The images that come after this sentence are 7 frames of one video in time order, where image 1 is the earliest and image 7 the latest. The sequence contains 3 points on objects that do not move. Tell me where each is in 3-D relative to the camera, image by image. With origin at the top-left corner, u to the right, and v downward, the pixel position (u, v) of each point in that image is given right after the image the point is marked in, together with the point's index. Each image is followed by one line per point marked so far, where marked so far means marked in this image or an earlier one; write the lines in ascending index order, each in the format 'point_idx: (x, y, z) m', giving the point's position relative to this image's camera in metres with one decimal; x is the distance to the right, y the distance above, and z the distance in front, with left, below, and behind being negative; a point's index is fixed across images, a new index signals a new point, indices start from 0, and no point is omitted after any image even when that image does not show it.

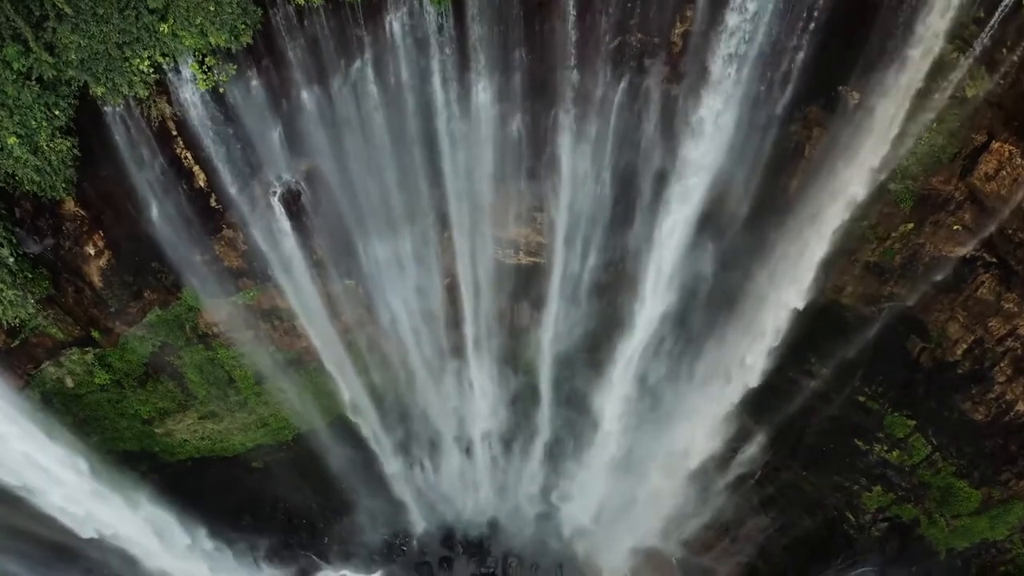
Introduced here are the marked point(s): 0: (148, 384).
0: (-5.4, -1.4, +10.4) m
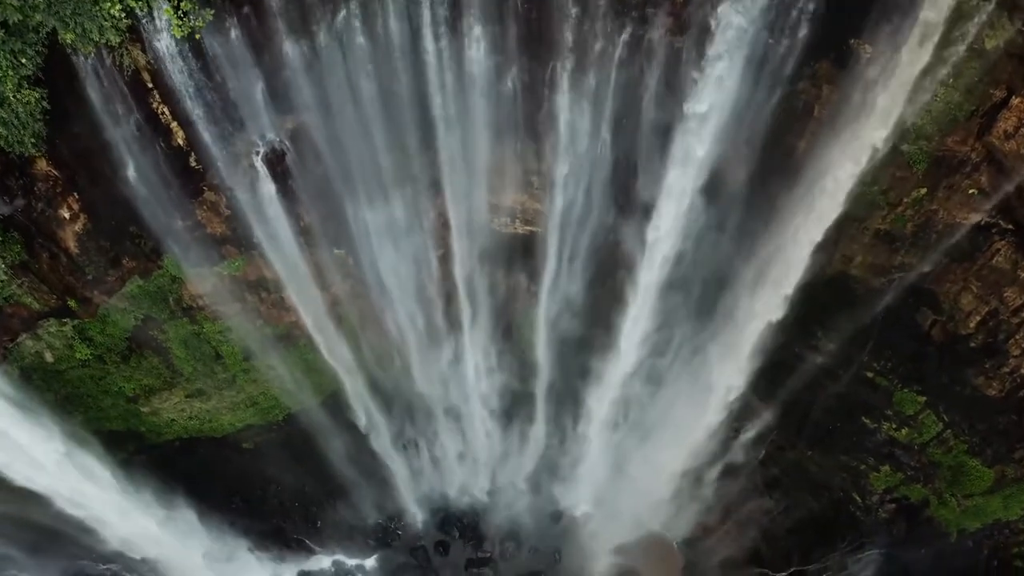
0: (-5.4, -1.0, +10.0) m
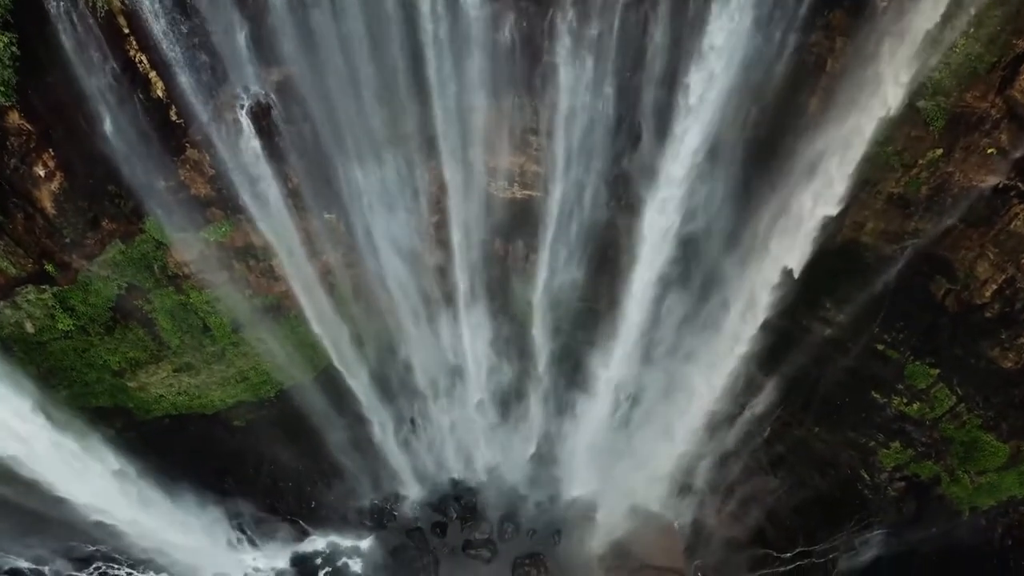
0: (-5.4, -0.6, +9.7) m
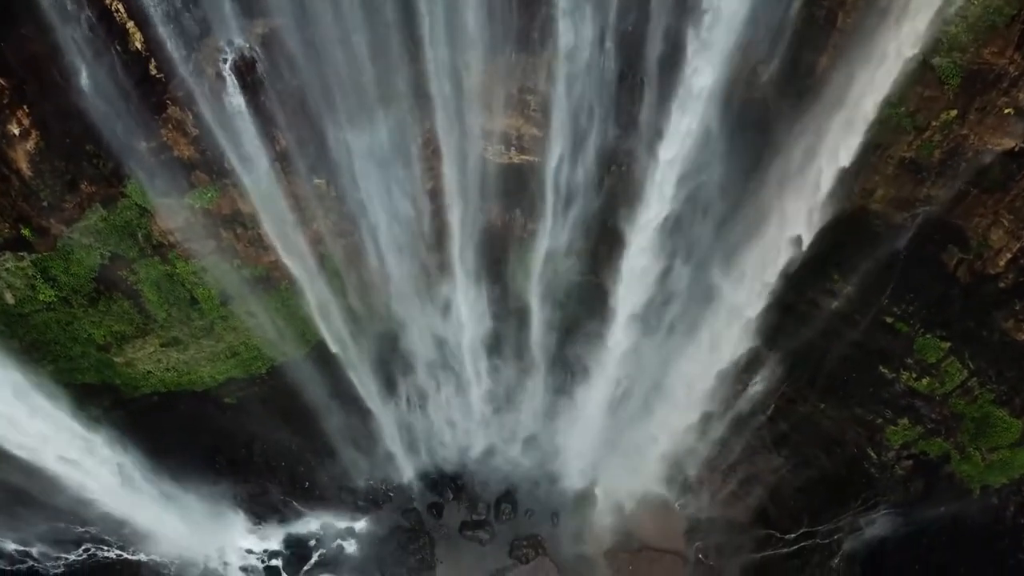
0: (-5.5, -0.2, +9.3) m
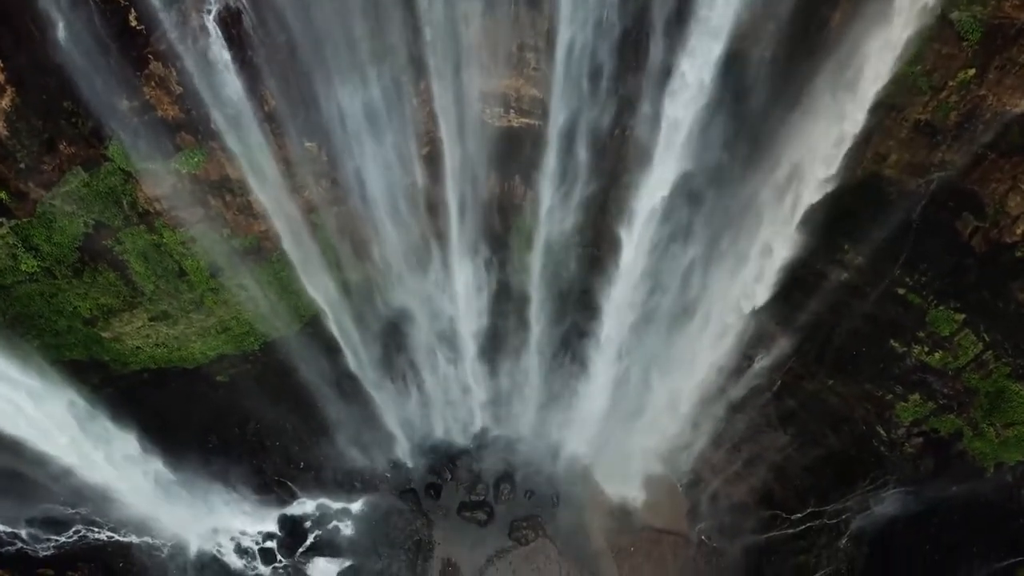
0: (-5.5, +0.2, +9.0) m
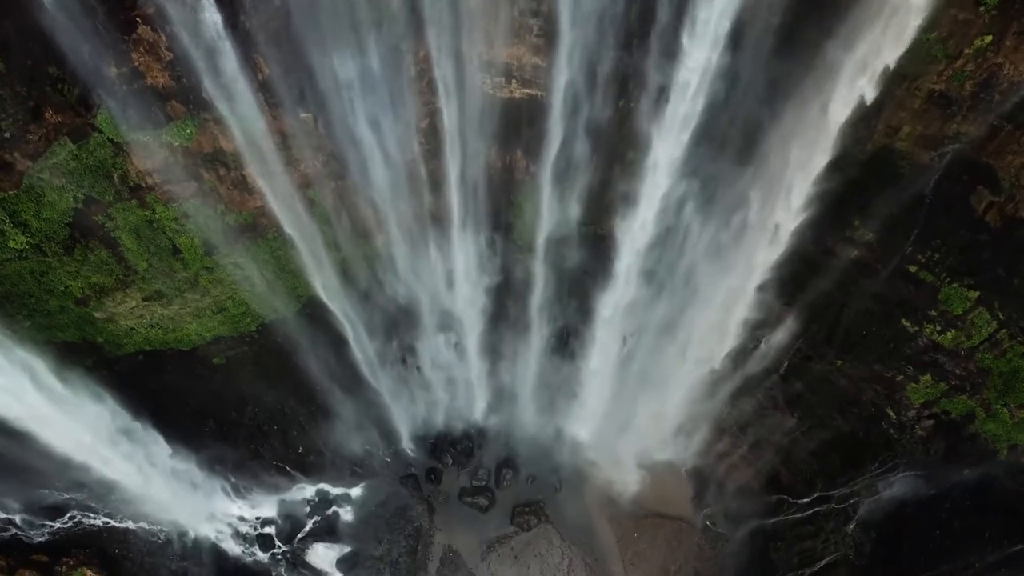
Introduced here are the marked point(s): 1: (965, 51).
0: (-5.5, +0.5, +8.8) m
1: (+4.8, +2.6, +7.4) m
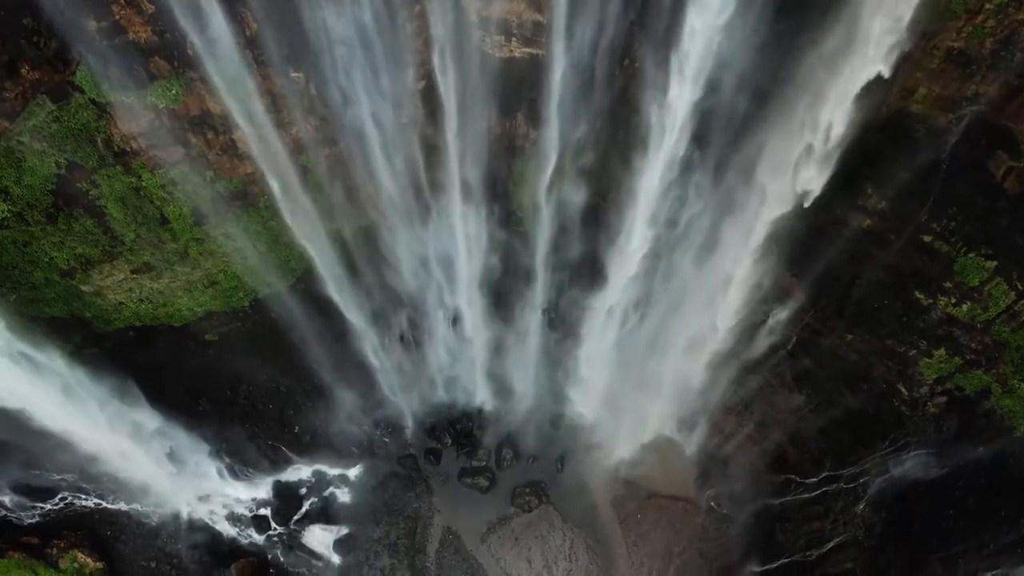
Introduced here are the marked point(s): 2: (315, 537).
0: (-5.5, +0.8, +8.5) m
1: (+4.8, +2.9, +7.0) m
2: (-3.1, -3.9, +11.0) m
